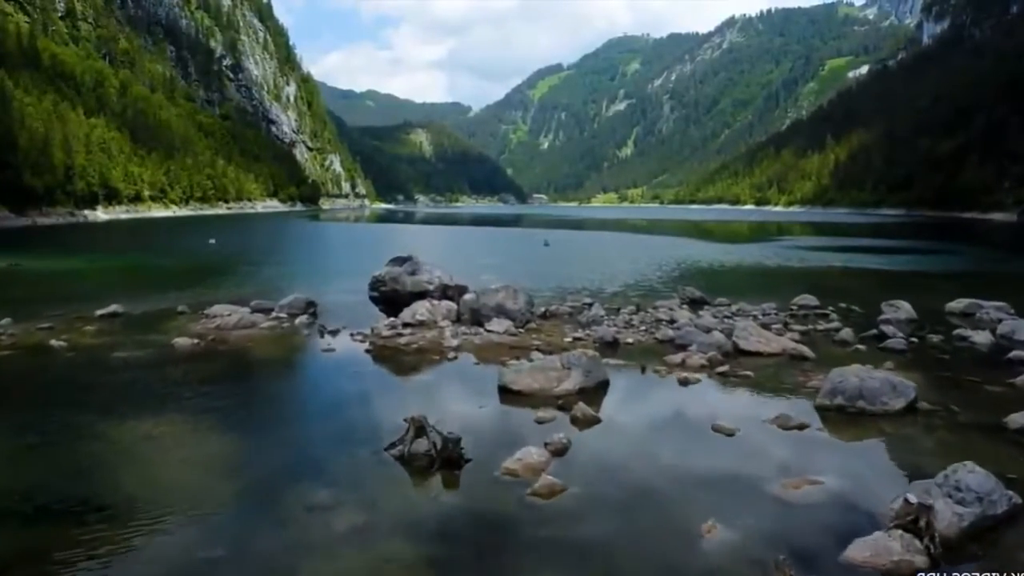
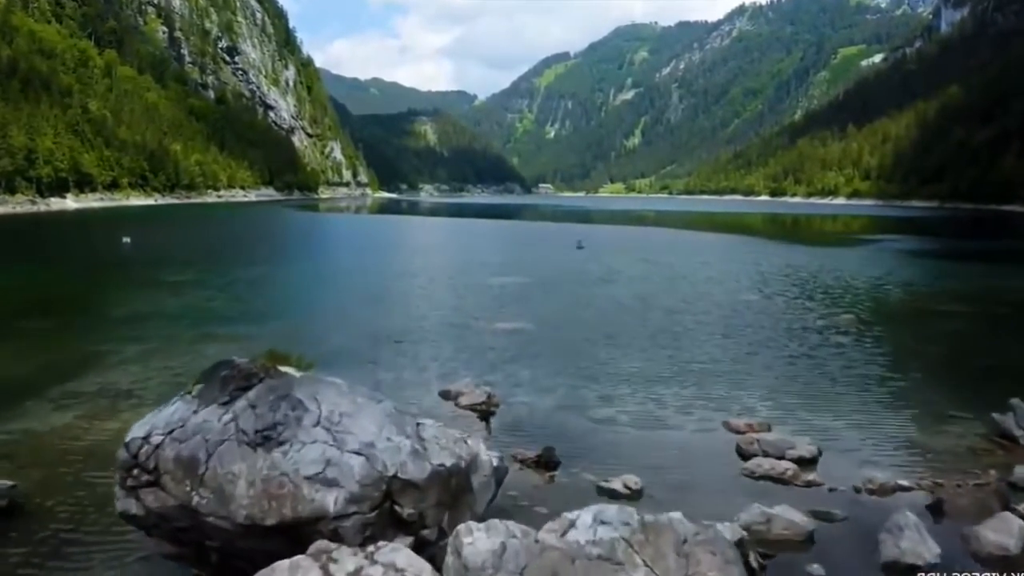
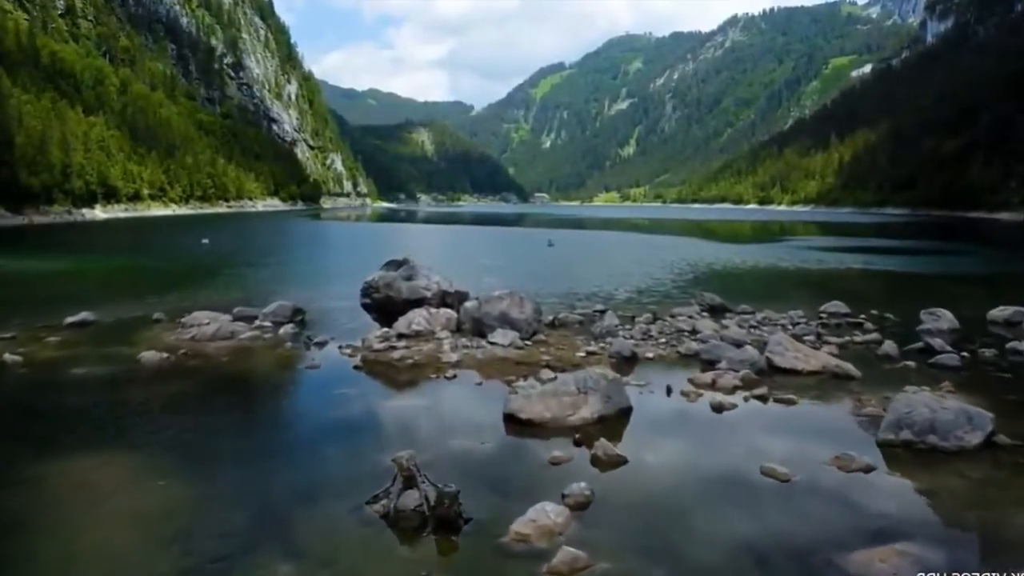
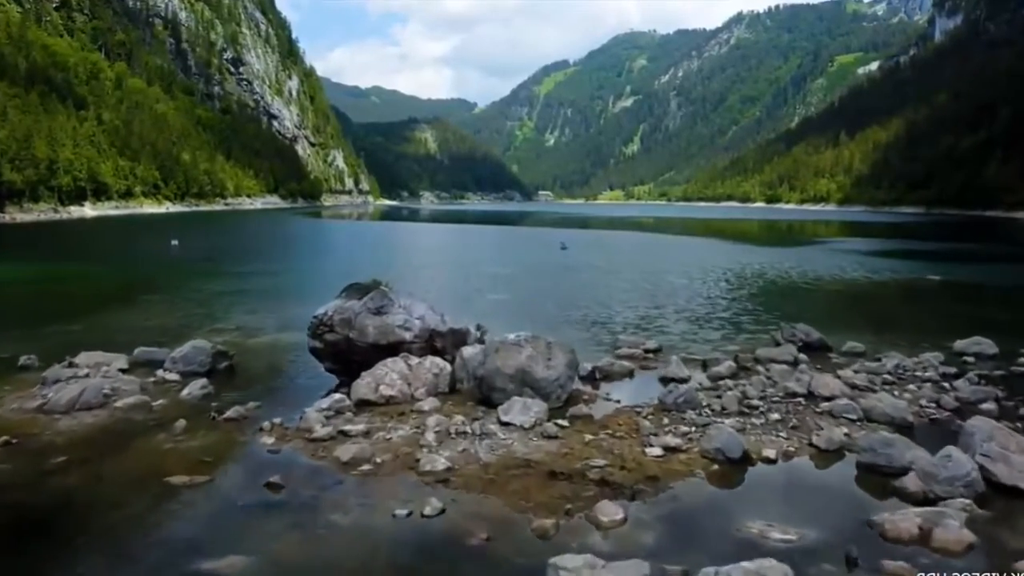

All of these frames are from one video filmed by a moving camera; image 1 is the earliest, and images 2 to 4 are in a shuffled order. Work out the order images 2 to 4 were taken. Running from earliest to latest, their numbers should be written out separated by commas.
3, 4, 2
